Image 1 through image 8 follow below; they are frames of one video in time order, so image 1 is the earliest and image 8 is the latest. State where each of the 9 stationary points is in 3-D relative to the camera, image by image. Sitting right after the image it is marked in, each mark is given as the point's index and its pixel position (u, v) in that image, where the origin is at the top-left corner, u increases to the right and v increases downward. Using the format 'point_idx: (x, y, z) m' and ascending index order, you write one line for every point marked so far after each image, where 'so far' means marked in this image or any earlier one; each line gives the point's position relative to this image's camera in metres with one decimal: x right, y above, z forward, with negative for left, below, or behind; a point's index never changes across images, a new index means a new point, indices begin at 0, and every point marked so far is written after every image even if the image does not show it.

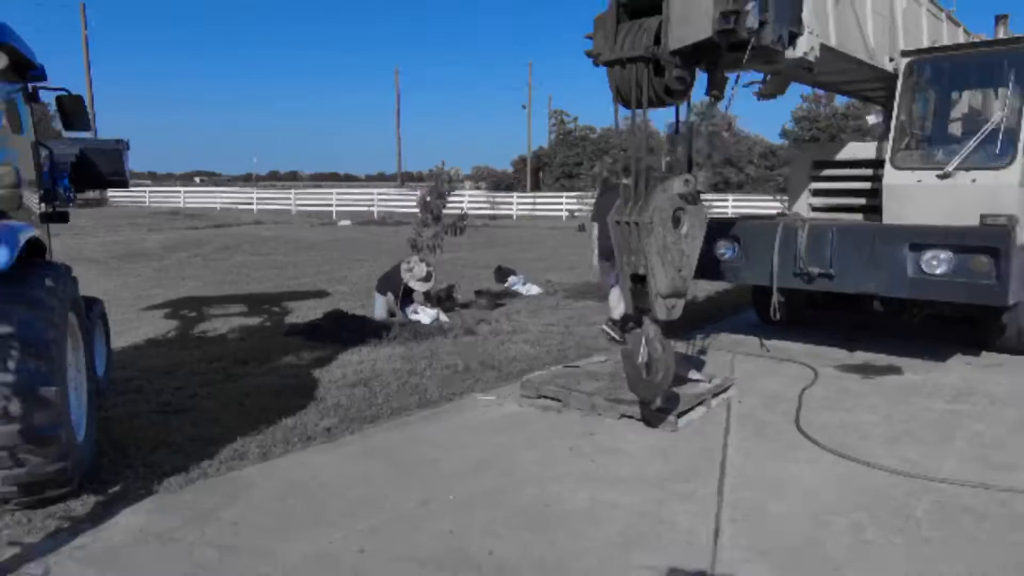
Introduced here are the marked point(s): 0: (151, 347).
0: (-4.1, -0.7, +7.8) m
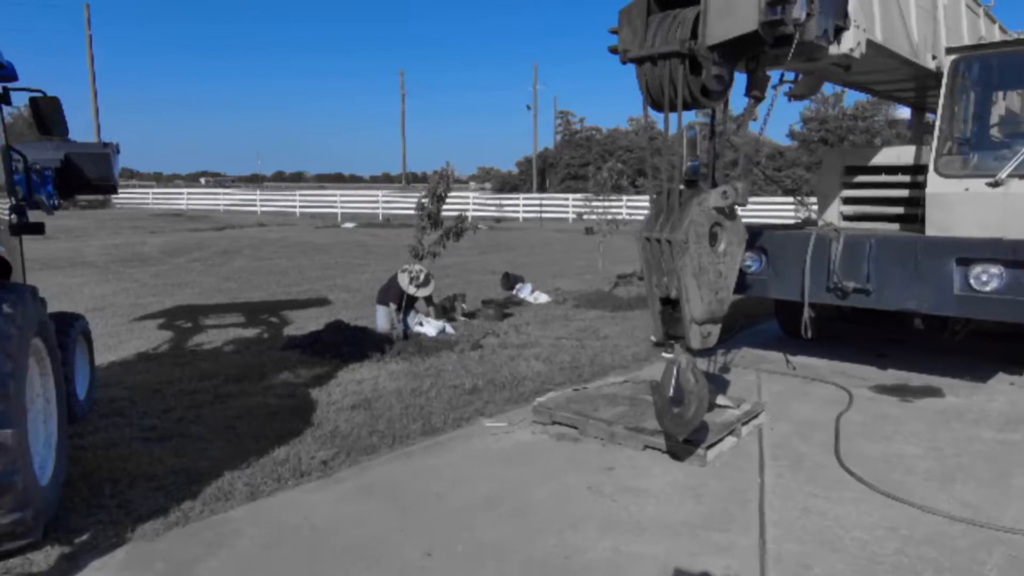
0: (-4.0, -0.8, +7.4) m
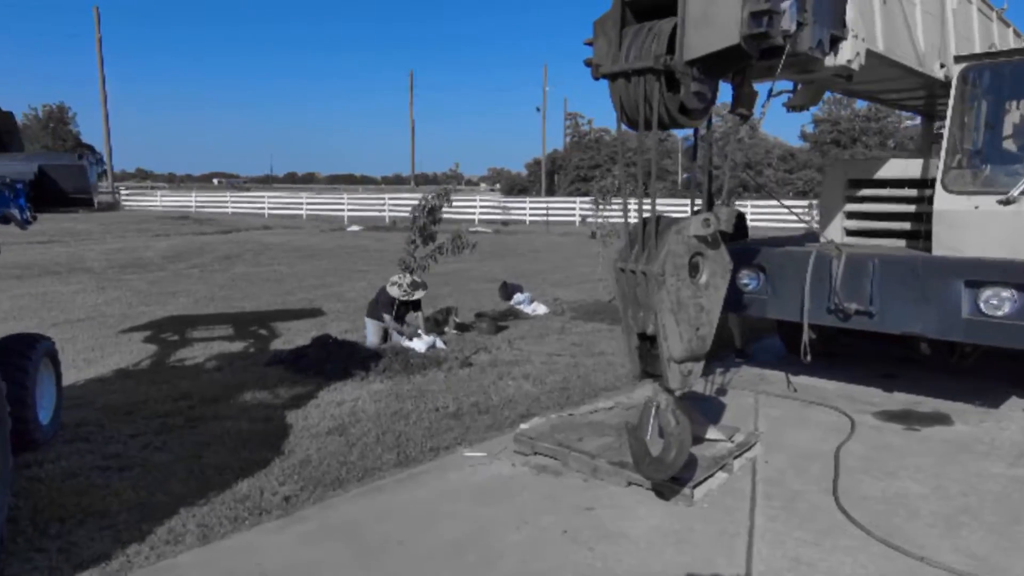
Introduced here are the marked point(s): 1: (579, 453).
0: (-4.2, -1.0, +7.2) m
1: (+0.5, -1.2, +4.8) m
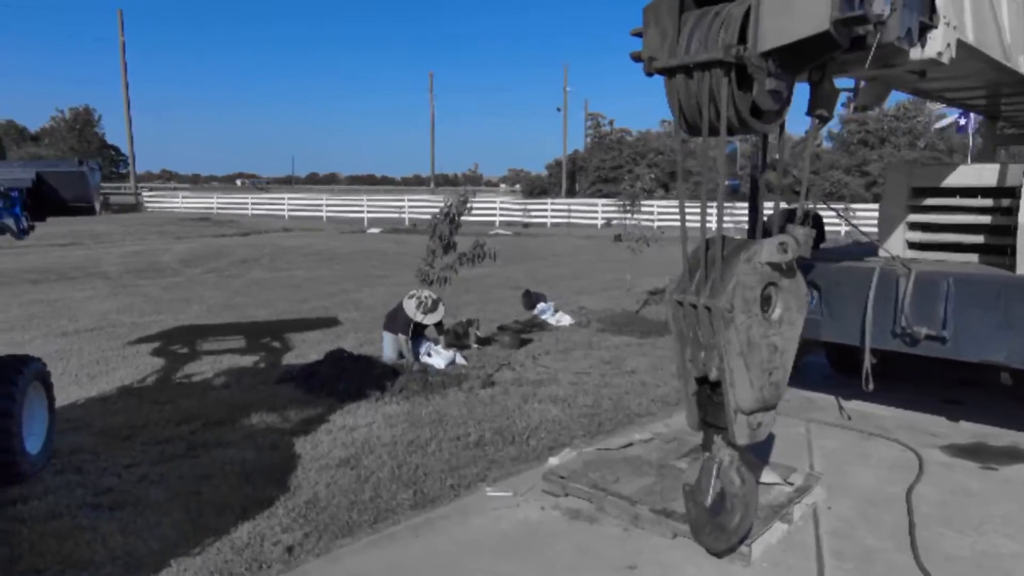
0: (-3.9, -1.1, +6.8) m
1: (+0.7, -1.3, +4.2) m
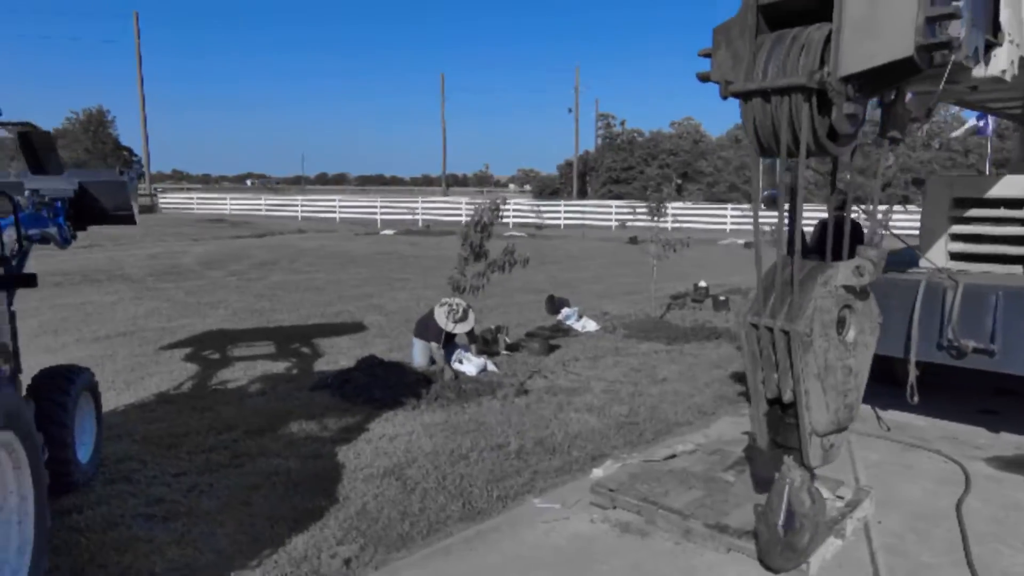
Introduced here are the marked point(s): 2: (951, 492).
0: (-3.5, -1.2, +6.9) m
1: (+1.0, -1.4, +4.3) m
2: (+3.1, -1.4, +4.8) m
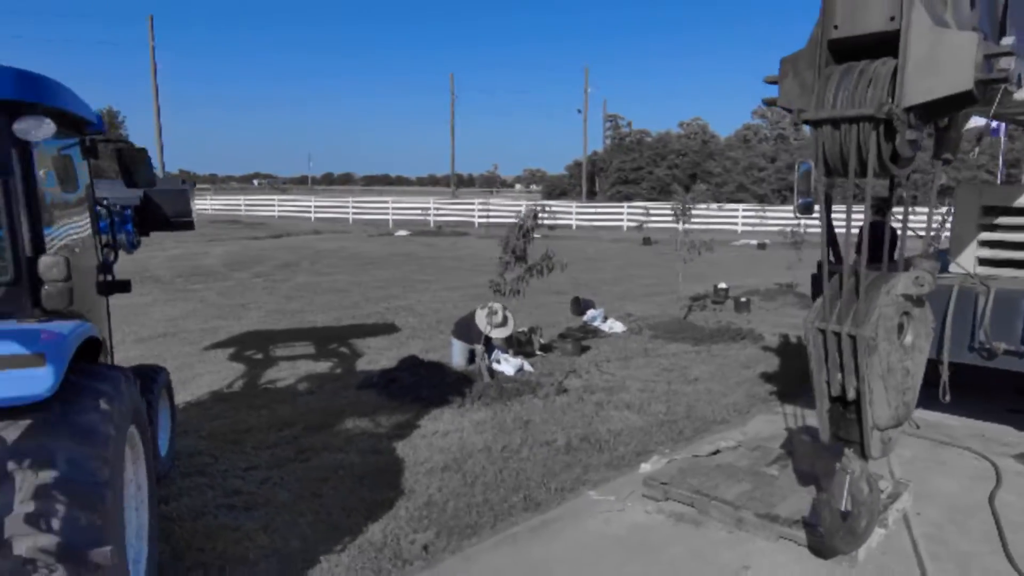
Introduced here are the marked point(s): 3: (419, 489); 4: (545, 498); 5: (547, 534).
0: (-3.1, -1.2, +7.2) m
1: (+1.4, -1.4, +4.5) m
2: (+3.5, -1.5, +5.1) m
3: (-0.7, -1.5, +5.1) m
4: (+0.2, -1.5, +5.0) m
5: (+0.2, -1.6, +4.4) m
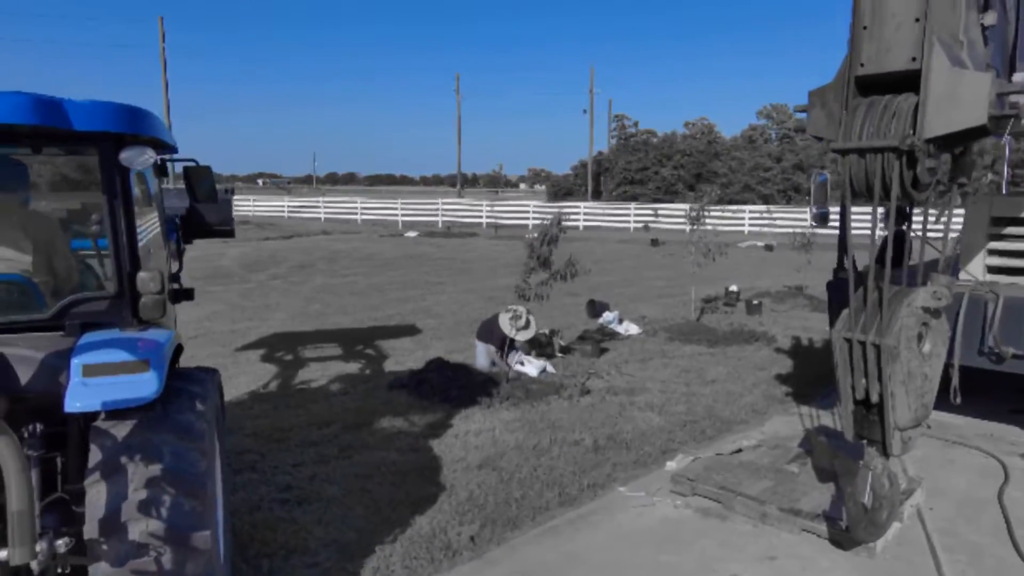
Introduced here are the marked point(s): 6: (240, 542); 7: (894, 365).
0: (-2.8, -1.3, +7.5) m
1: (+1.7, -1.5, +4.9) m
2: (+3.8, -1.5, +5.4) m
3: (-0.4, -1.6, +5.4) m
4: (+0.5, -1.6, +5.3) m
5: (+0.5, -1.7, +4.7) m
6: (-1.8, -1.7, +4.5) m
7: (+1.8, -0.4, +3.2) m
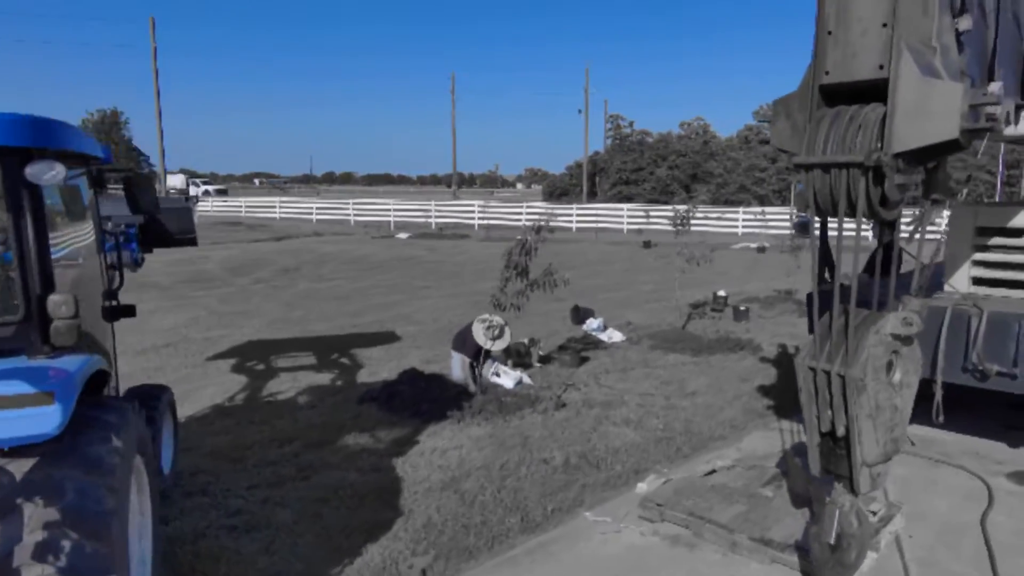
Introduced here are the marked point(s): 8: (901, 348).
0: (-3.1, -1.4, +7.3) m
1: (+1.4, -1.6, +4.6) m
2: (+3.5, -1.7, +5.1) m
3: (-0.7, -1.7, +5.2) m
4: (+0.2, -1.7, +5.0) m
5: (+0.2, -1.8, +4.5) m
6: (-2.1, -1.8, +4.3) m
7: (+1.5, -0.5, +3.0) m
8: (+1.8, -0.3, +3.1) m
